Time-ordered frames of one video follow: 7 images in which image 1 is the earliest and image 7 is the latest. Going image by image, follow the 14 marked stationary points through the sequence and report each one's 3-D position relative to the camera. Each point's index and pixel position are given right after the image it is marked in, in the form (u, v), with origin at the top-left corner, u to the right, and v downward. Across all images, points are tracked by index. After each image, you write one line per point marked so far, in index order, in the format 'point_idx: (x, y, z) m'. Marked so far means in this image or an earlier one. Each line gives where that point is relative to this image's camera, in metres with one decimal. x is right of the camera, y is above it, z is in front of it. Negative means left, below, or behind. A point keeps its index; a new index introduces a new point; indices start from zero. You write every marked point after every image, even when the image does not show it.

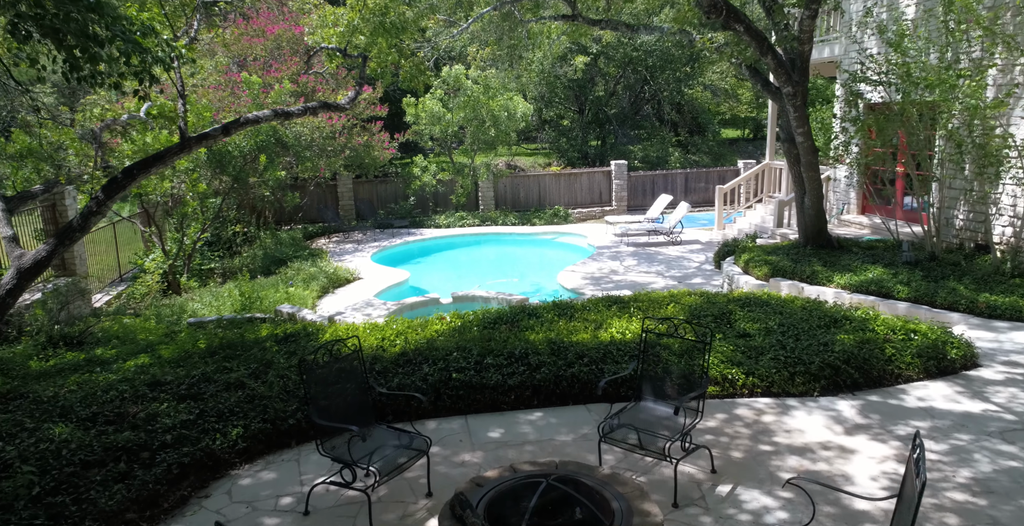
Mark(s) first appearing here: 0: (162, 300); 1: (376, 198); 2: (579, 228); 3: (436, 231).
0: (-6.5, -0.7, +11.1) m
1: (-4.3, +2.0, +18.9) m
2: (+1.9, +1.0, +16.8) m
3: (-2.2, +0.9, +17.2) m
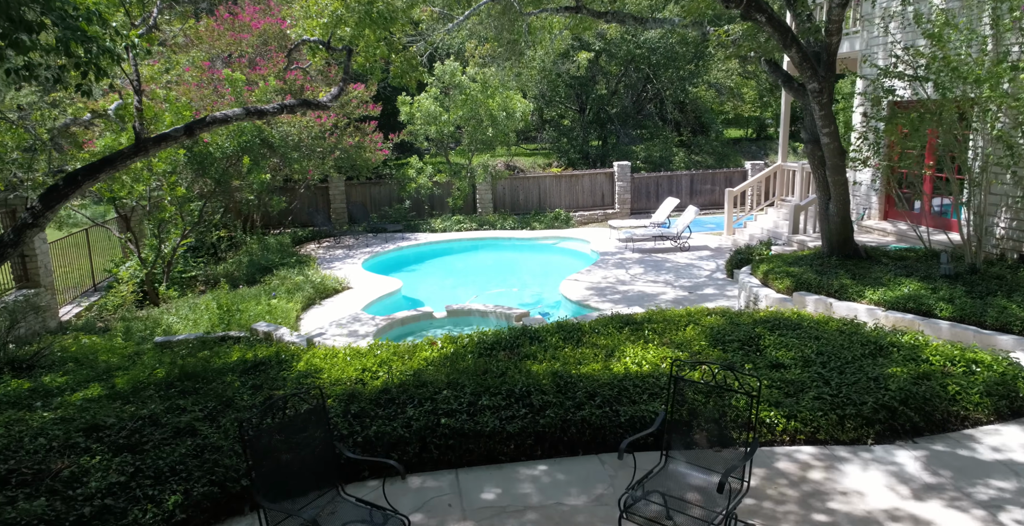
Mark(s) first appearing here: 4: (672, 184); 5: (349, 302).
0: (-6.5, -0.8, +10.3) m
1: (-4.3, +1.9, +18.2) m
2: (+1.8, +0.8, +16.0) m
3: (-2.2, +0.7, +16.5) m
4: (+5.2, +2.6, +19.6) m
5: (-2.8, -0.7, +10.5) m
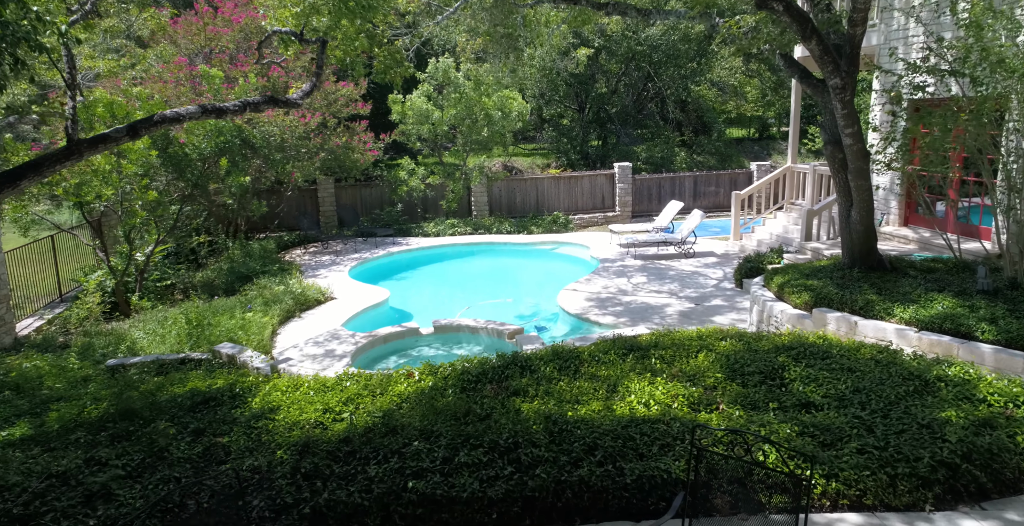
0: (-6.6, -1.0, +9.6) m
1: (-4.4, +1.7, +17.4) m
2: (+1.7, +0.6, +15.3) m
3: (-2.3, +0.6, +15.8) m
4: (+5.1, +2.4, +18.8) m
5: (-2.9, -0.9, +9.8) m
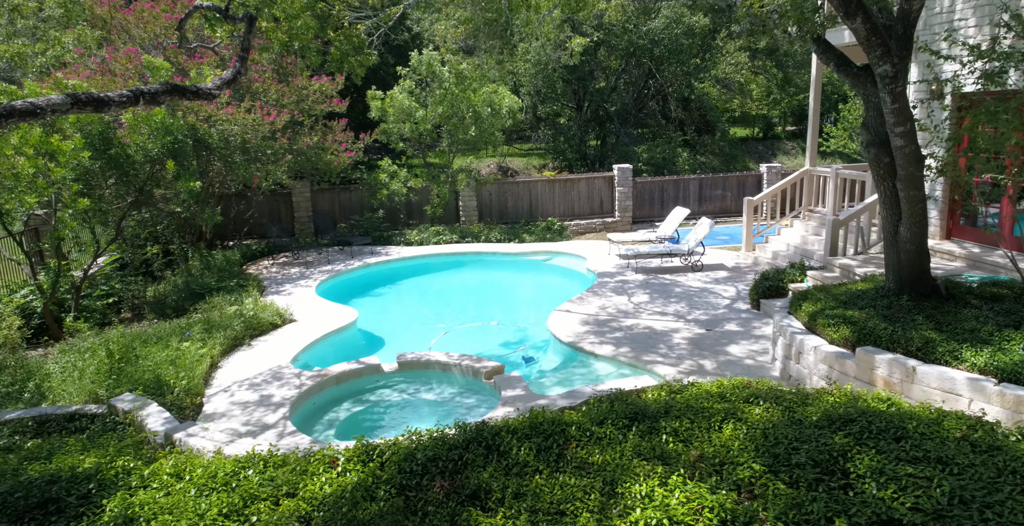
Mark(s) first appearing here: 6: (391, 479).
0: (-6.8, -1.3, +8.3) m
1: (-4.7, +1.4, +16.1) m
2: (+1.5, +0.4, +14.0) m
3: (-2.5, +0.3, +14.4) m
4: (+4.9, +2.2, +17.5) m
5: (-3.2, -1.1, +8.5) m
6: (-0.7, -1.2, +3.5) m
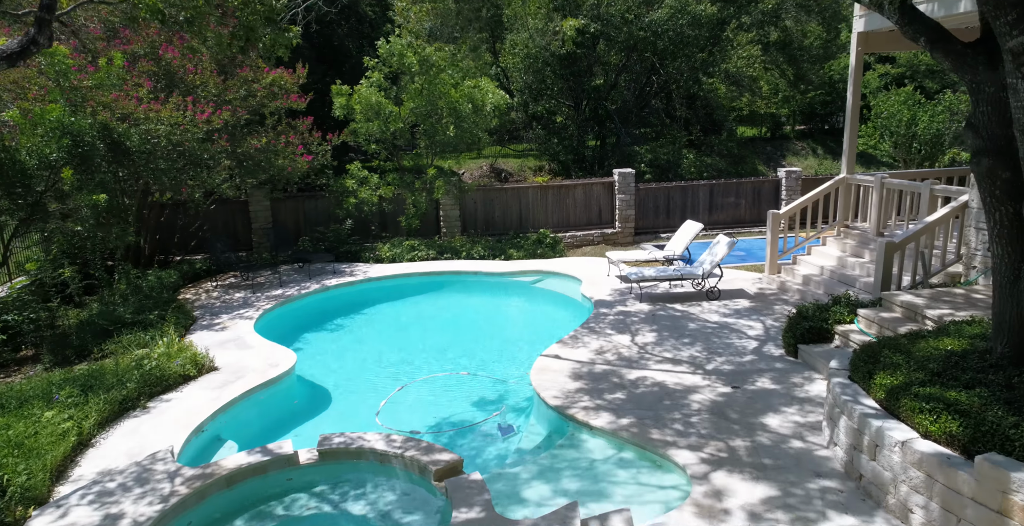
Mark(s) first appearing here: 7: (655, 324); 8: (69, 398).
0: (-7.2, -1.7, +6.3) m
1: (-5.0, +1.0, +14.2) m
2: (+1.2, -0.1, +12.1) m
3: (-2.9, -0.1, +12.5) m
4: (+4.5, +1.7, +15.6) m
5: (-3.5, -1.6, +6.6) m
6: (-1.0, -1.7, +1.6) m
7: (+2.1, -0.9, +8.8) m
8: (-4.7, -1.4, +6.4) m
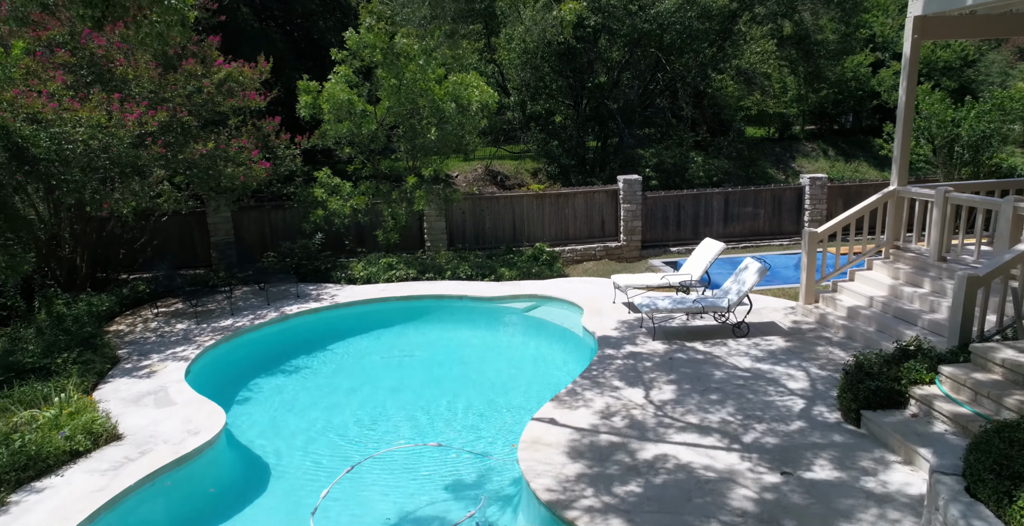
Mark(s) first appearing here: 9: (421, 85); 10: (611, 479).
0: (-7.3, -2.1, +4.7) m
1: (-5.2, +0.6, +12.6) m
2: (+1.0, -0.5, +10.5) m
3: (-3.0, -0.5, +10.9) m
4: (+4.4, +1.3, +14.0) m
5: (-3.7, -2.0, +4.9) m
6: (-1.2, -2.1, 0.0) m
7: (+1.9, -1.3, +7.2) m
8: (-4.9, -1.8, +4.7) m
9: (-1.7, +3.4, +11.4) m
10: (+0.8, -1.8, +5.2) m
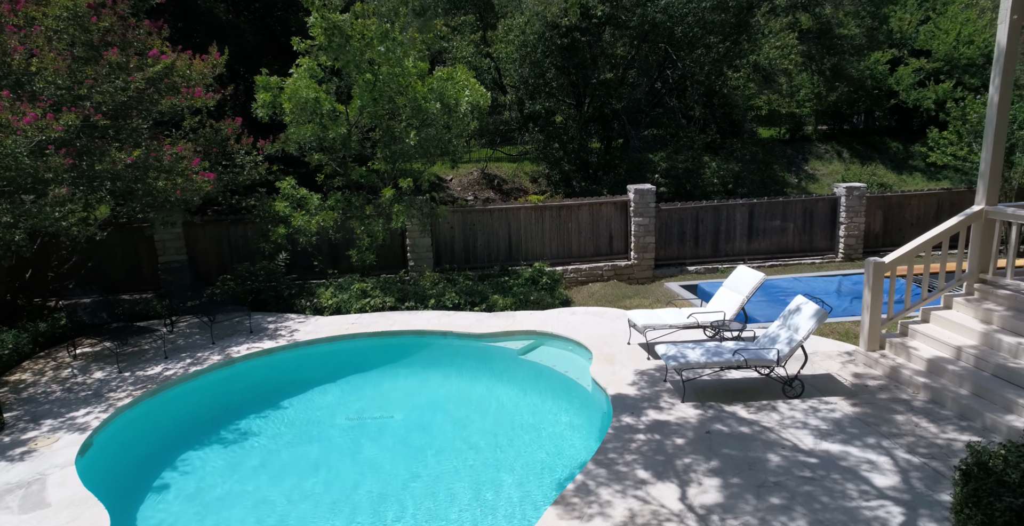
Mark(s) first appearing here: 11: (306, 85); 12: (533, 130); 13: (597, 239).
0: (-7.4, -2.6, +3.0) m
1: (-5.3, +0.2, +10.8) m
2: (+0.9, -0.9, +8.7) m
3: (-3.1, -1.0, +9.2) m
4: (+4.3, +0.9, +12.2) m
5: (-3.8, -2.4, +3.2) m
6: (-1.3, -2.6, -1.8) m
7: (+1.8, -1.7, +5.4) m
8: (-4.9, -2.3, +3.0) m
9: (-1.8, +3.0, +9.6) m
10: (+0.8, -2.3, +3.4) m
11: (-3.3, +2.8, +9.6) m
12: (+0.6, +4.1, +18.6) m
13: (+1.7, +0.5, +12.0) m
